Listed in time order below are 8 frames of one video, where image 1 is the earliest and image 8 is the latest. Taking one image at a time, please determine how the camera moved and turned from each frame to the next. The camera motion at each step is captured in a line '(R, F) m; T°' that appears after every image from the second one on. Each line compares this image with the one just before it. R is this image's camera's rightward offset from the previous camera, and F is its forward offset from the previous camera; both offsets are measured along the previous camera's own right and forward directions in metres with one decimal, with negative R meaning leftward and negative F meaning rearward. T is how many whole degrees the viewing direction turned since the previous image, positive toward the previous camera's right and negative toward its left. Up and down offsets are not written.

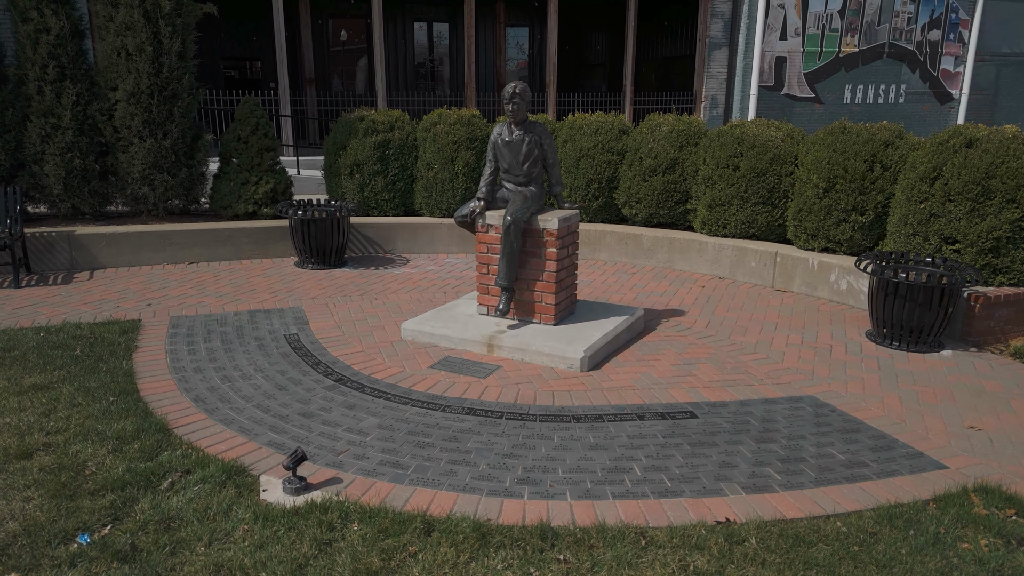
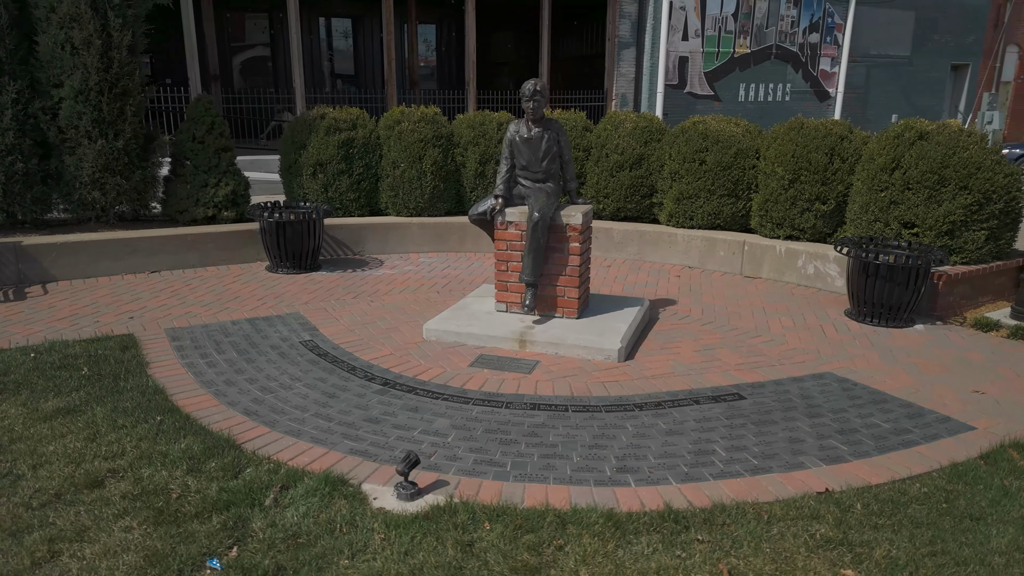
(-1.0, 0.0) m; +9°
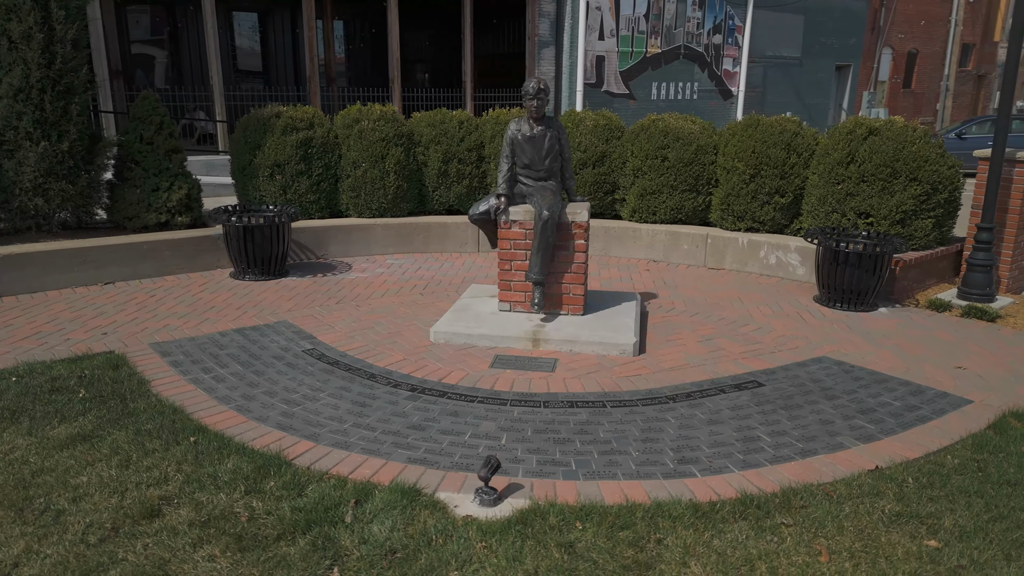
(-0.7, +0.1) m; +8°
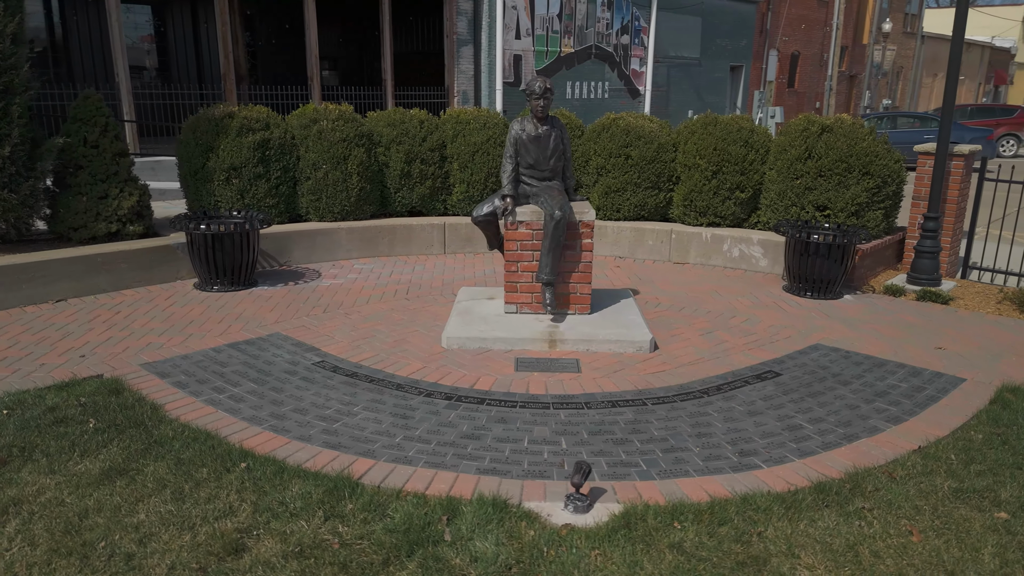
(-0.8, +0.1) m; +8°
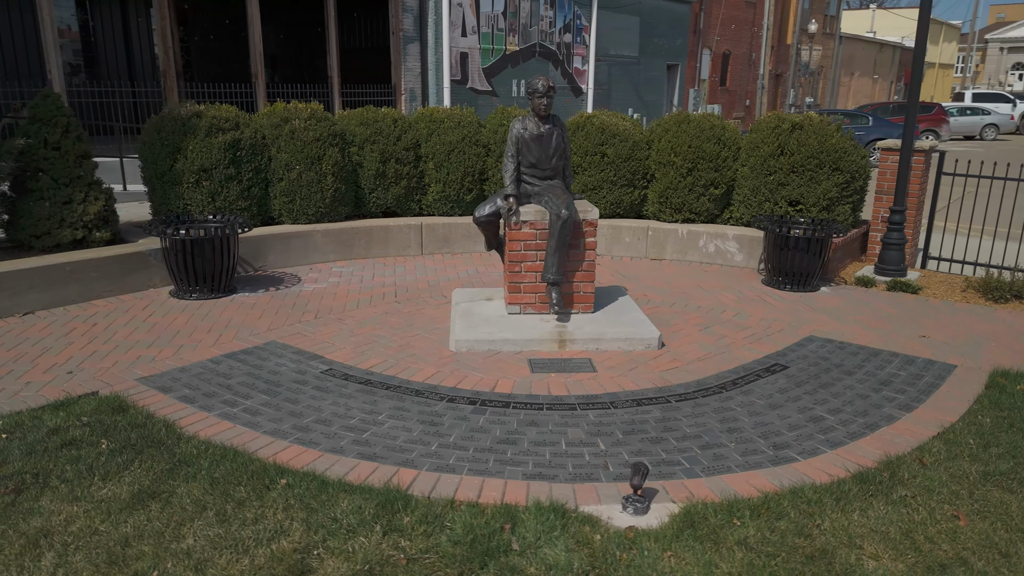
(-0.5, +0.1) m; +5°
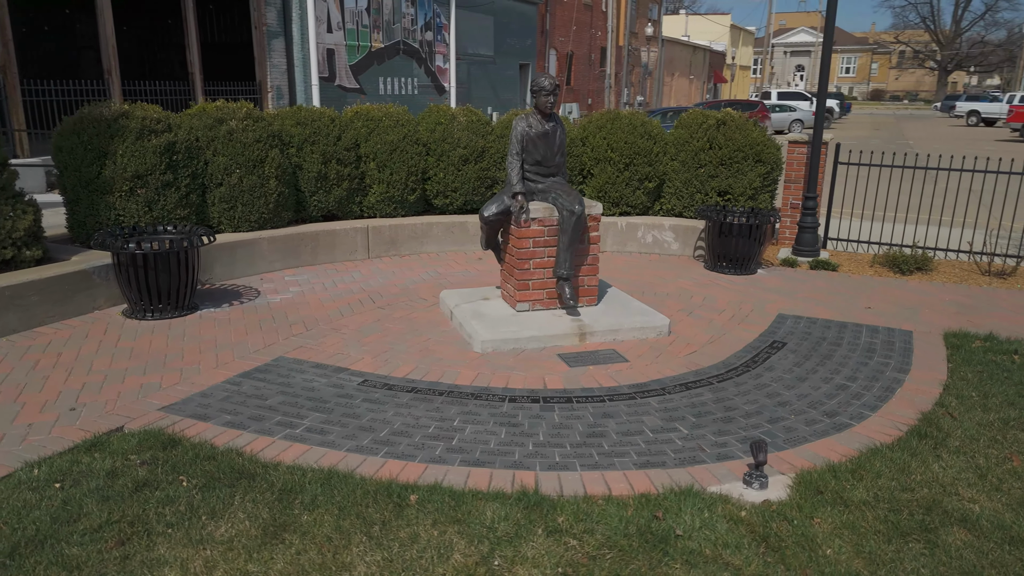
(-1.2, +0.1) m; +12°
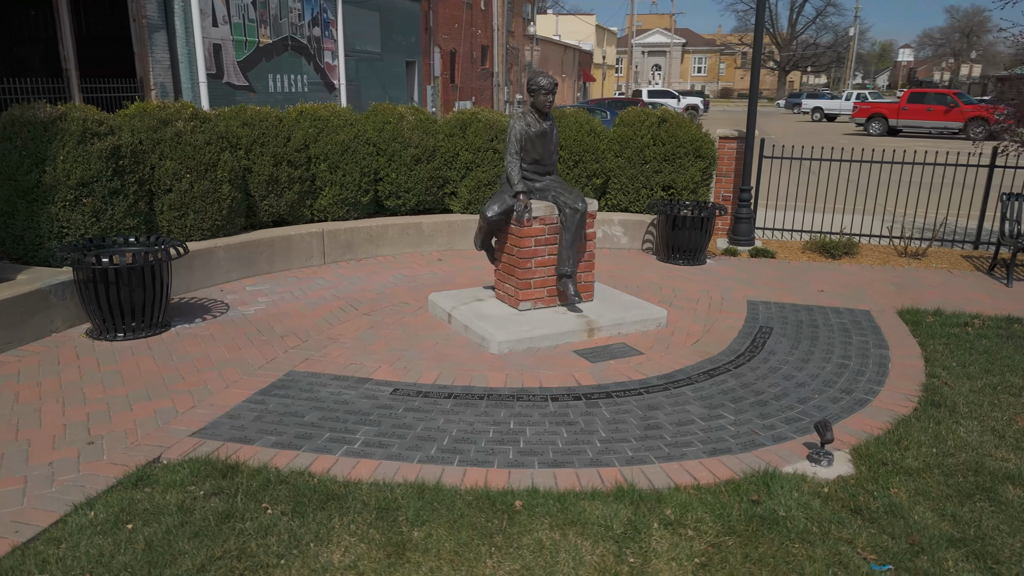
(-0.9, +0.1) m; +9°
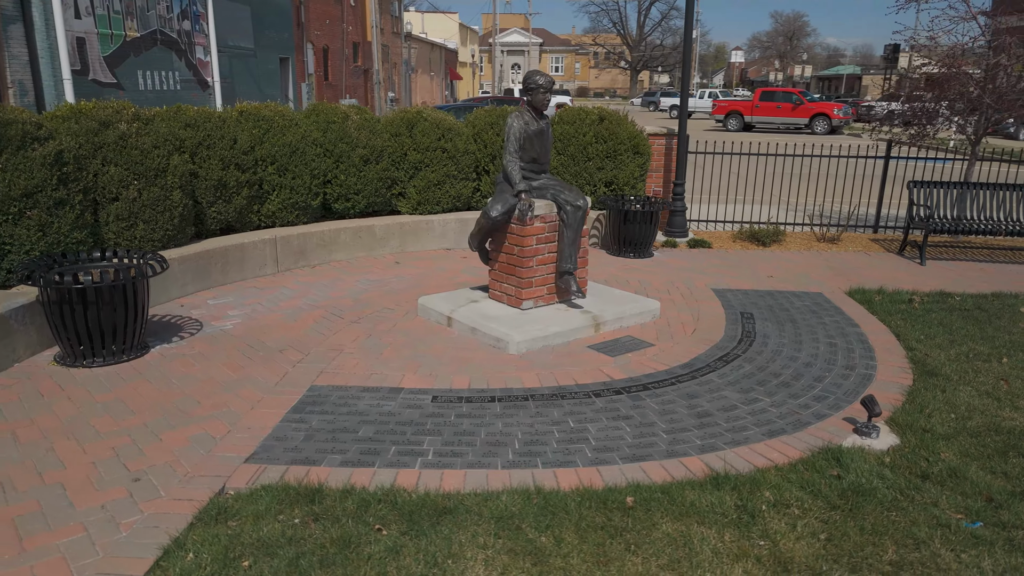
(-0.9, +0.1) m; +10°
